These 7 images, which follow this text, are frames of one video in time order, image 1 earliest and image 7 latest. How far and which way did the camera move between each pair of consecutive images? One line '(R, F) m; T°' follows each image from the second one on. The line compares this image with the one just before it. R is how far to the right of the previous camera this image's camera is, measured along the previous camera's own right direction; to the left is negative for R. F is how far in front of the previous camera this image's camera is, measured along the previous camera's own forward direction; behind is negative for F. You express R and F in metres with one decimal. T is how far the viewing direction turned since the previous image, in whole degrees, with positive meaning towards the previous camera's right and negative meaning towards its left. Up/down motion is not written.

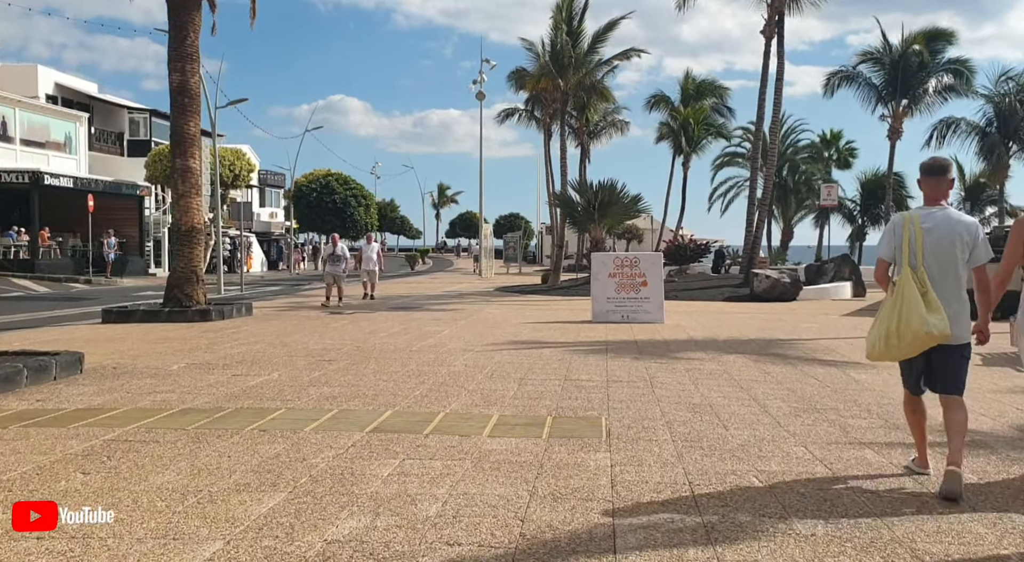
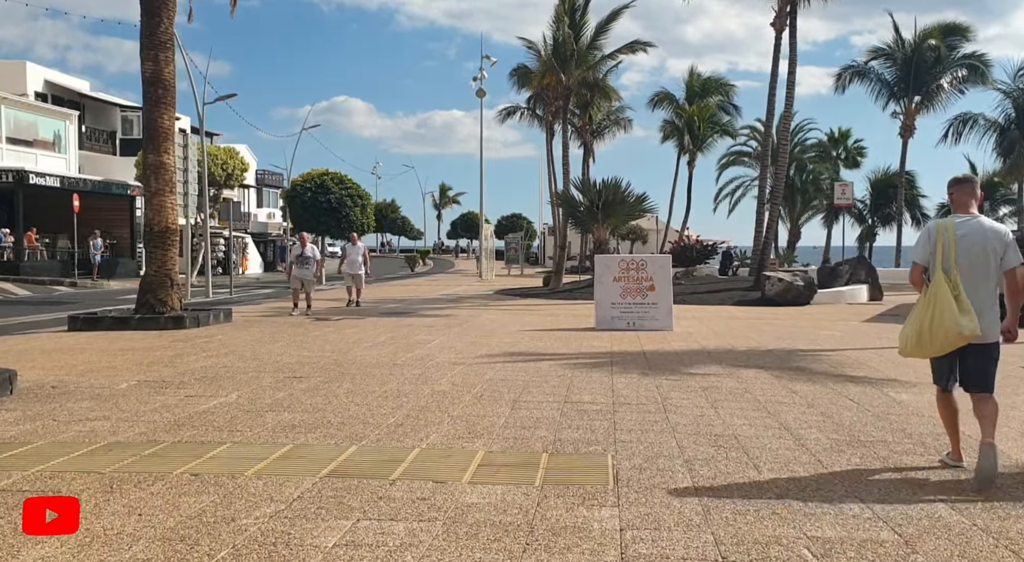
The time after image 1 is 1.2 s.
(+0.1, +1.0) m; 0°
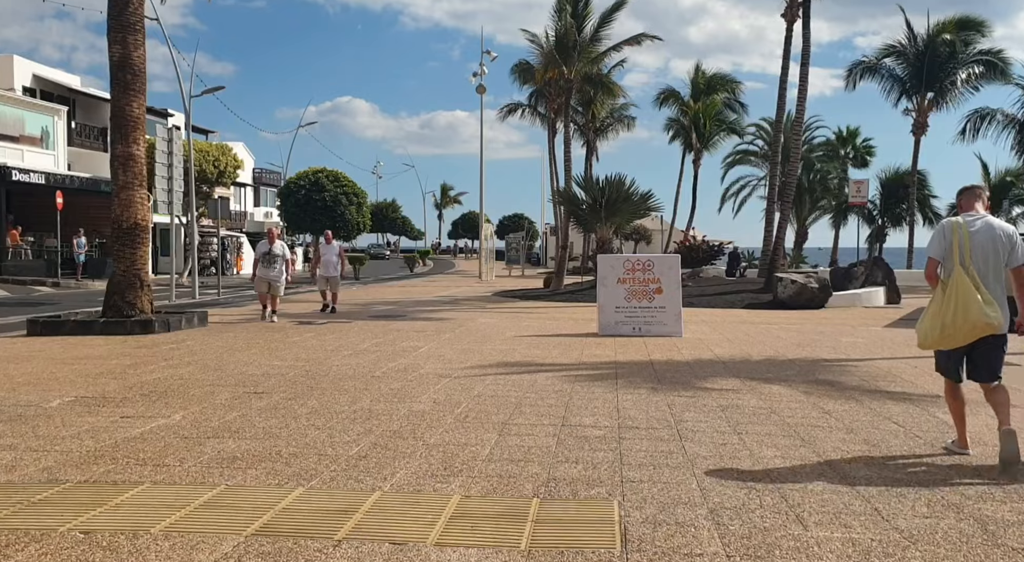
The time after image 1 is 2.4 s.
(+0.1, +1.0) m; 0°
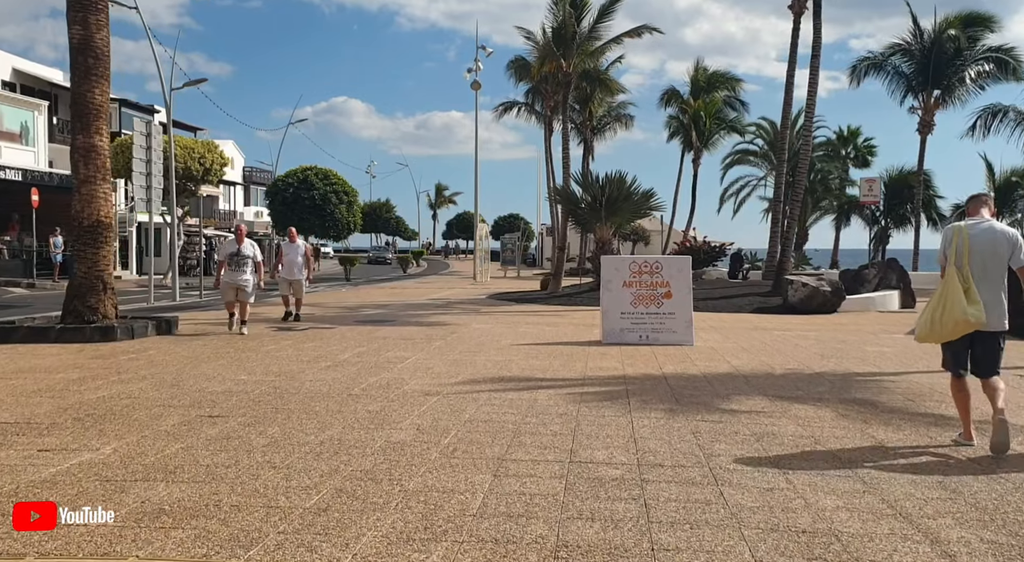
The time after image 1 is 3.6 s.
(0.0, +1.0) m; 0°
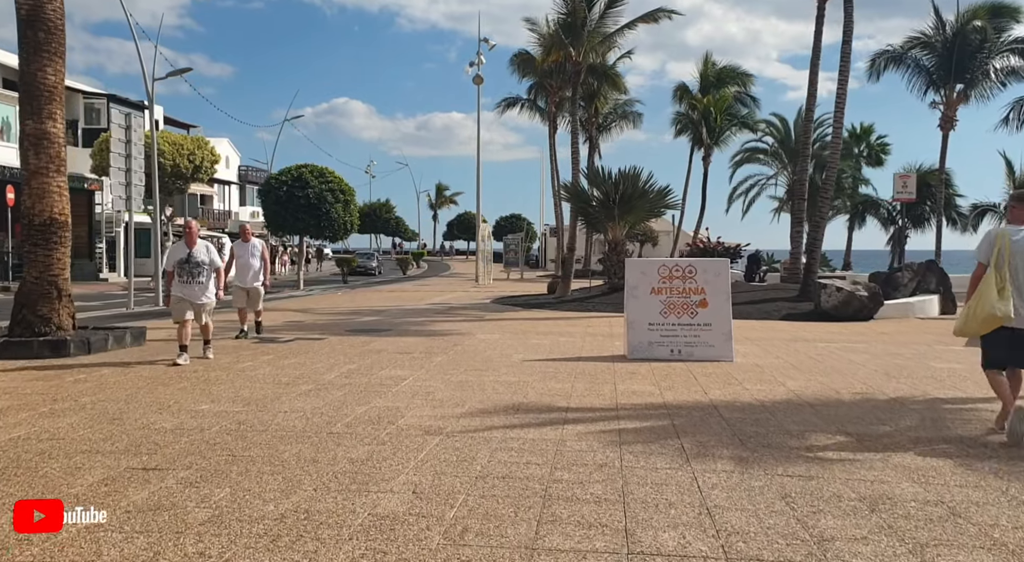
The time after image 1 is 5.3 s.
(-0.2, +1.4) m; 0°
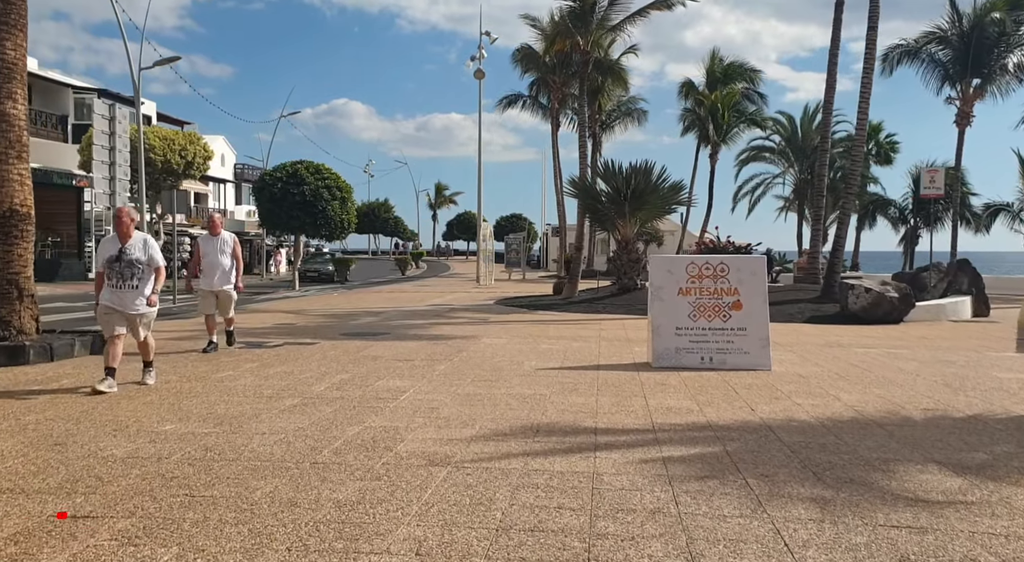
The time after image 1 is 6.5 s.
(-0.1, +1.0) m; 0°
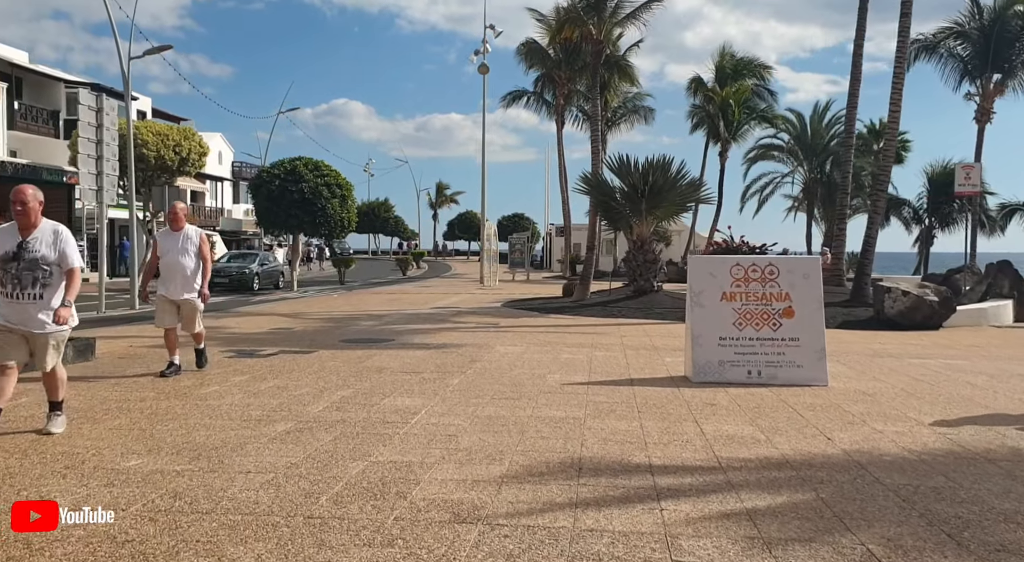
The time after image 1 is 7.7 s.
(-0.2, +1.0) m; 0°
